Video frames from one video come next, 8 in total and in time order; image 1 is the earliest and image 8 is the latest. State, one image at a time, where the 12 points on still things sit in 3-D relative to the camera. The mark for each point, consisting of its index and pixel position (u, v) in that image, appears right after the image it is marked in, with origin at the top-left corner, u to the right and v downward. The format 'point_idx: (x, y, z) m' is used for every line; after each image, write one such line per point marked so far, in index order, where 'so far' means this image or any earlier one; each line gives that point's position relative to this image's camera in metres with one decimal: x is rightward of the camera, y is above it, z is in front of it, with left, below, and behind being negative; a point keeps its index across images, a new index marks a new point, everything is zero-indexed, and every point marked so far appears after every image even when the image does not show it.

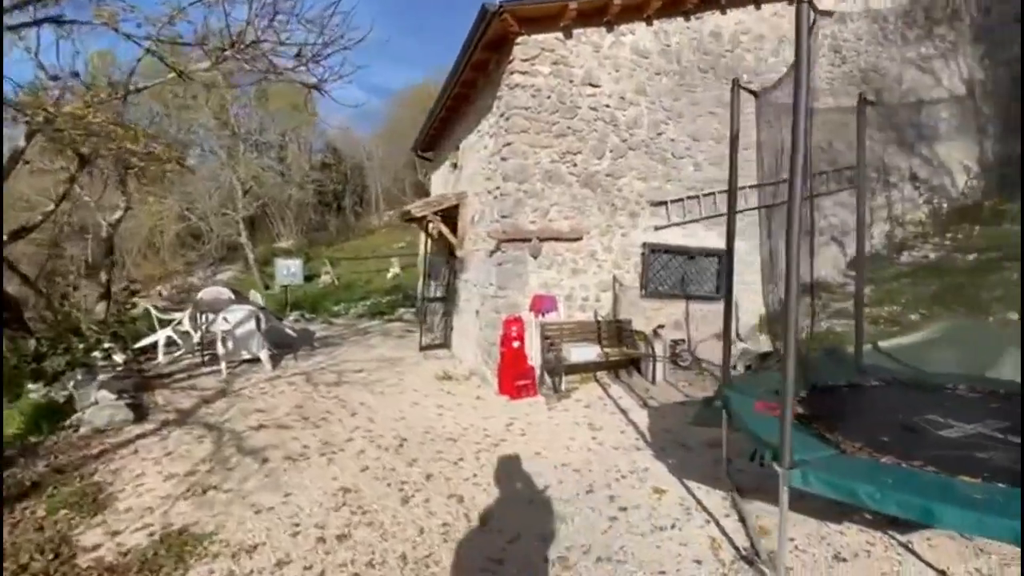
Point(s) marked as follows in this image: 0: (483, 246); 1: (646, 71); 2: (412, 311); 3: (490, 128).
0: (-0.4, +0.6, +7.1) m
1: (+1.9, +3.0, +6.6) m
2: (-2.8, -0.7, +13.3) m
3: (-0.3, +2.3, +6.9) m
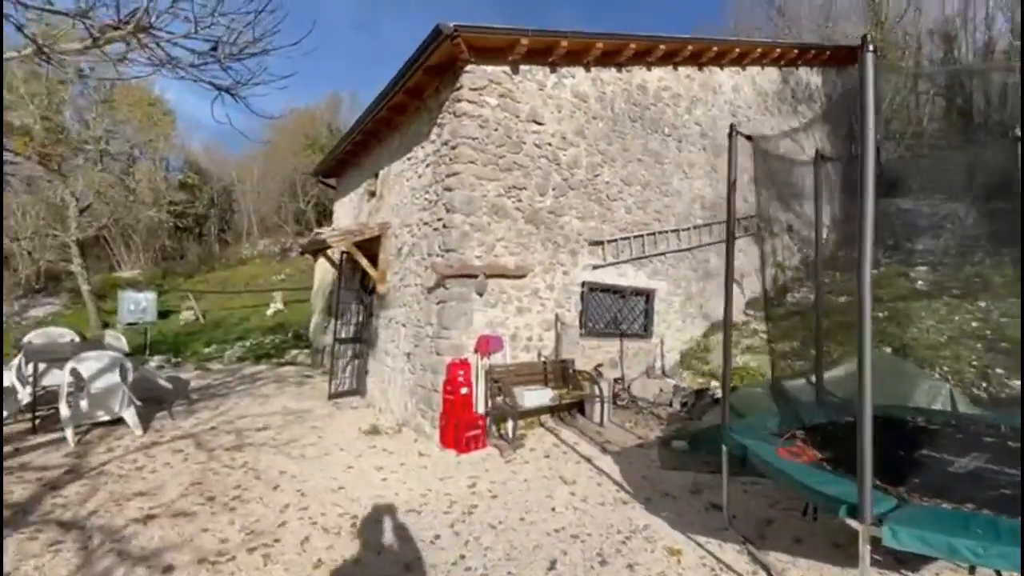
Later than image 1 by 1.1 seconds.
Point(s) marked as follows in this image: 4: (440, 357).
0: (-1.3, +0.1, +6.5) m
1: (+1.0, +2.5, +6.8) m
2: (-5.1, -1.6, +11.8) m
3: (-1.1, +1.8, +6.5) m
4: (-0.9, -0.8, +5.8) m
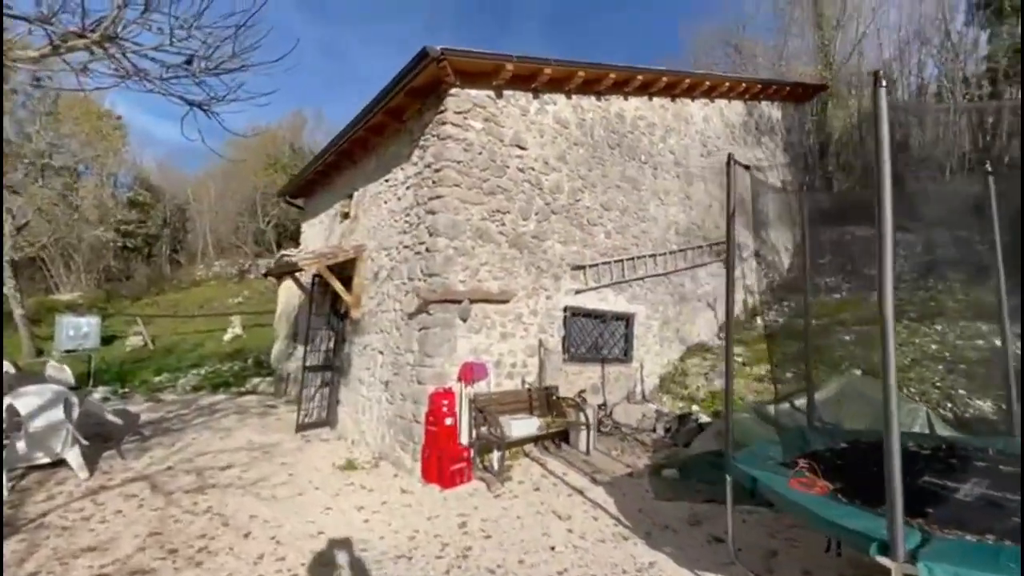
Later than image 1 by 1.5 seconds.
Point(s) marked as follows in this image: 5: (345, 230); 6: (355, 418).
0: (-1.5, -0.3, +6.3) m
1: (+0.8, +2.1, +6.8) m
2: (-5.7, -2.2, +11.2) m
3: (-1.4, +1.4, +6.3) m
4: (-1.1, -1.1, +5.5) m
5: (-2.9, +1.0, +8.4) m
6: (-2.3, -1.9, +7.0) m
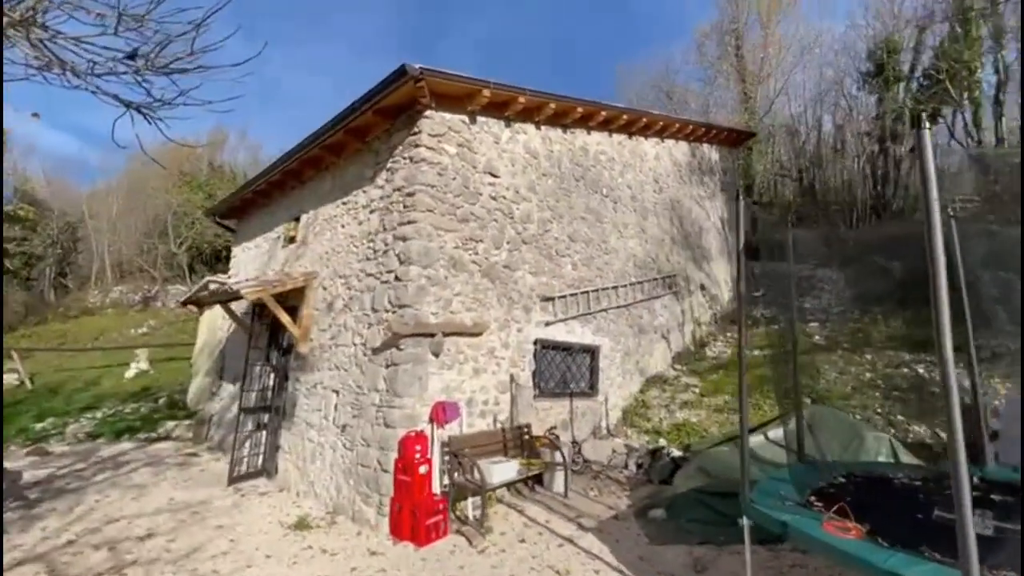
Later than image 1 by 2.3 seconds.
0: (-1.9, -0.6, +5.7) m
1: (+0.3, +1.7, +6.8) m
2: (-6.8, -2.8, +9.8) m
3: (-1.7, +1.1, +5.9) m
4: (-1.3, -1.5, +5.0) m
5: (-3.6, +0.5, +7.7) m
6: (-2.8, -2.3, +6.2) m
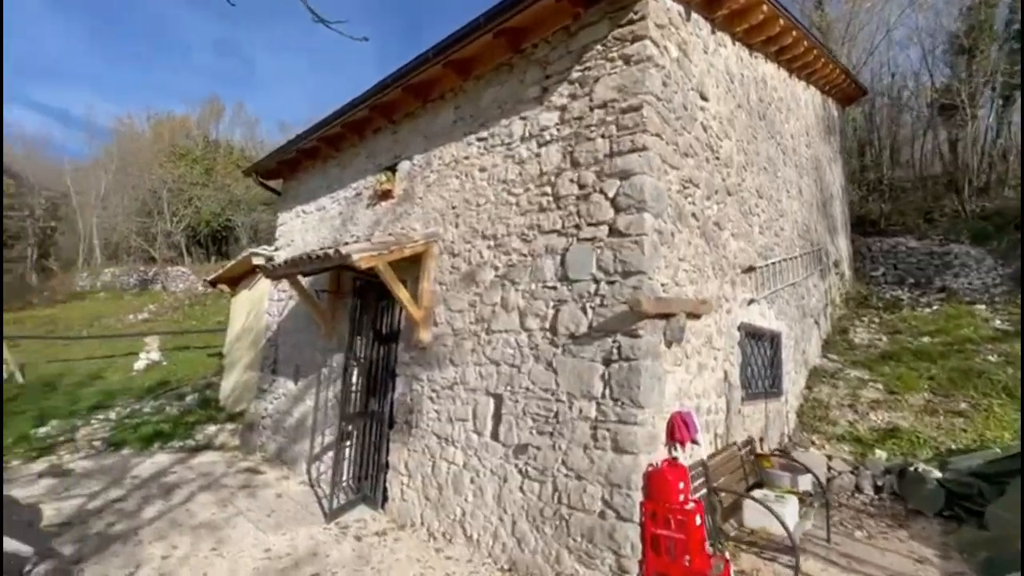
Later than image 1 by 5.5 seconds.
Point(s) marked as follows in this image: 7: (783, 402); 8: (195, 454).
0: (+0.2, -0.3, +4.0) m
1: (+2.4, +2.0, +5.1) m
2: (-4.8, -2.4, +8.1) m
3: (+0.3, +1.4, +4.1) m
4: (+0.8, -1.2, +3.3) m
5: (-1.6, +0.9, +5.9) m
6: (-0.7, -2.0, +4.5) m
7: (+3.4, -1.4, +5.9) m
8: (-4.7, -2.5, +7.0) m
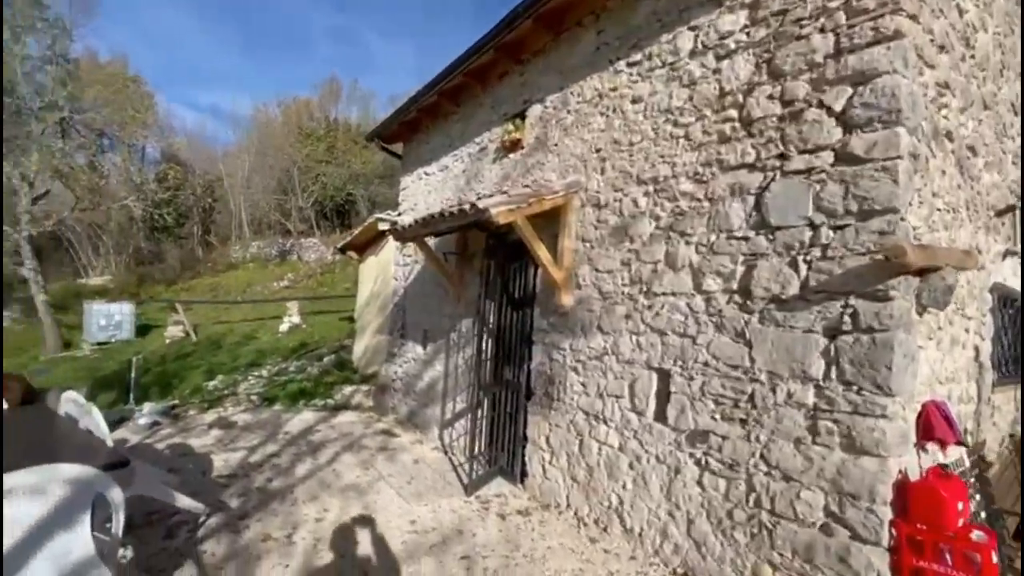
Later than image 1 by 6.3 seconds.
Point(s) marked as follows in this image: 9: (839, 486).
0: (+1.4, 0.0, +3.2) m
1: (+3.7, +2.4, +3.6) m
2: (-2.7, -1.8, +8.4) m
3: (+1.5, +1.7, +3.2) m
4: (+1.8, -0.9, +2.5) m
5: (0.0, +1.3, +5.4) m
6: (+0.6, -1.6, +4.0) m
7: (+4.9, -0.9, +4.5) m
8: (-2.7, -1.9, +7.3) m
9: (+1.8, -1.0, +2.5) m
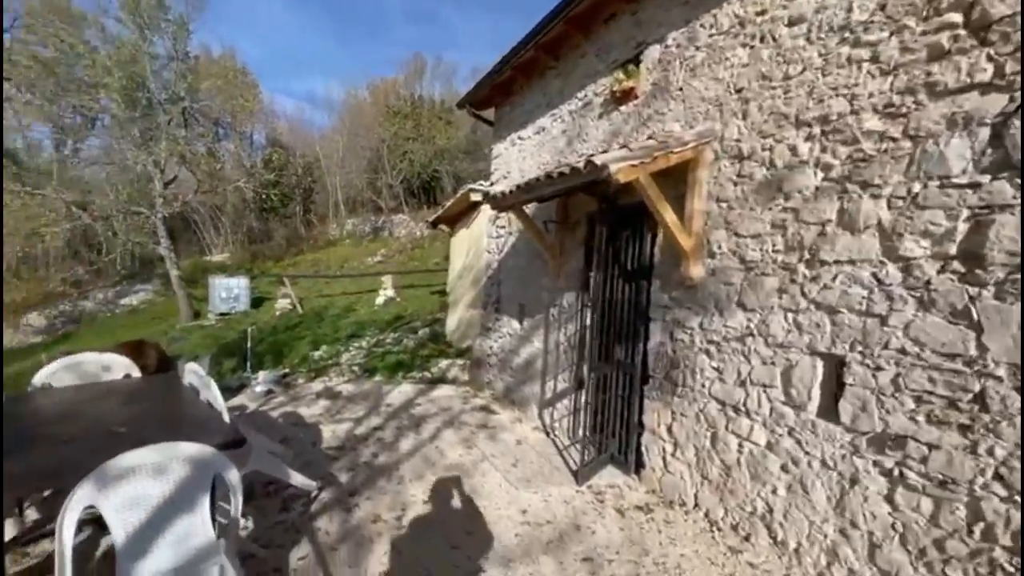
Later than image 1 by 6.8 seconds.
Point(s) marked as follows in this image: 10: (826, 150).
0: (+2.1, +0.2, +2.5) m
1: (+4.5, +2.6, +2.4) m
2: (-1.0, -1.3, +8.3) m
3: (+2.3, +1.9, +2.3) m
4: (+2.5, -0.8, +1.7) m
5: (+1.2, +1.6, +4.7) m
6: (+1.5, -1.4, +3.5) m
7: (+5.8, -0.7, +3.2) m
8: (-1.2, -1.5, +7.3) m
9: (+2.4, -0.9, +1.8) m
10: (+2.0, +0.9, +2.9) m
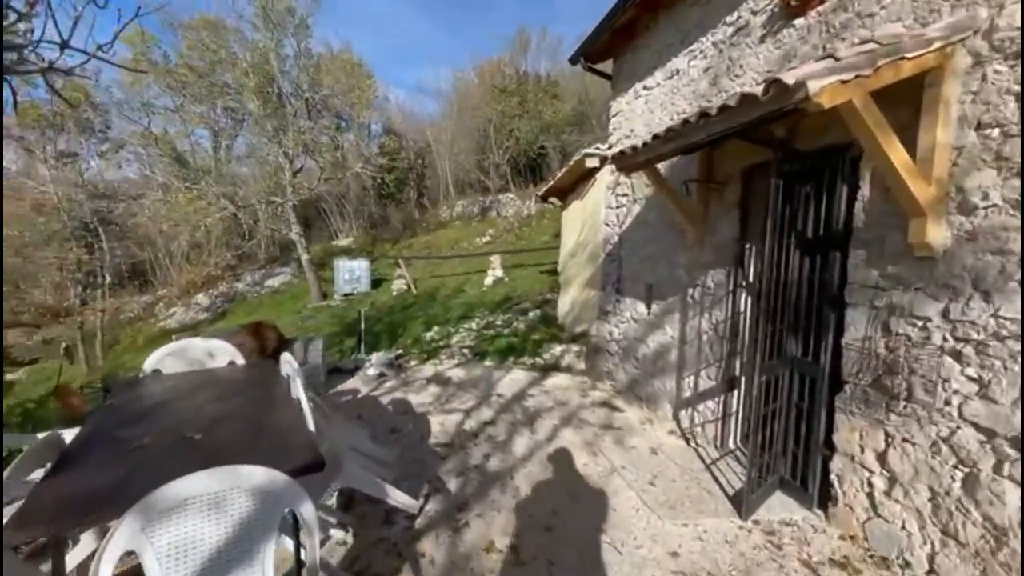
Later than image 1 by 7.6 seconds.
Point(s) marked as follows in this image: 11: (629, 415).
0: (+2.7, +0.3, +1.1) m
1: (+4.9, +2.7, +0.4) m
2: (+0.9, -1.0, +7.6) m
3: (+2.7, +2.0, +0.9) m
4: (+2.8, -0.7, +0.4) m
5: (+2.2, +1.8, +3.5) m
6: (+2.3, -1.3, +2.3) m
7: (+6.4, -0.6, +1.0) m
8: (+0.5, -1.2, +6.7) m
9: (+2.8, -0.8, +0.4) m
10: (+2.6, +1.0, +1.6) m
11: (+1.3, -1.4, +5.2) m
